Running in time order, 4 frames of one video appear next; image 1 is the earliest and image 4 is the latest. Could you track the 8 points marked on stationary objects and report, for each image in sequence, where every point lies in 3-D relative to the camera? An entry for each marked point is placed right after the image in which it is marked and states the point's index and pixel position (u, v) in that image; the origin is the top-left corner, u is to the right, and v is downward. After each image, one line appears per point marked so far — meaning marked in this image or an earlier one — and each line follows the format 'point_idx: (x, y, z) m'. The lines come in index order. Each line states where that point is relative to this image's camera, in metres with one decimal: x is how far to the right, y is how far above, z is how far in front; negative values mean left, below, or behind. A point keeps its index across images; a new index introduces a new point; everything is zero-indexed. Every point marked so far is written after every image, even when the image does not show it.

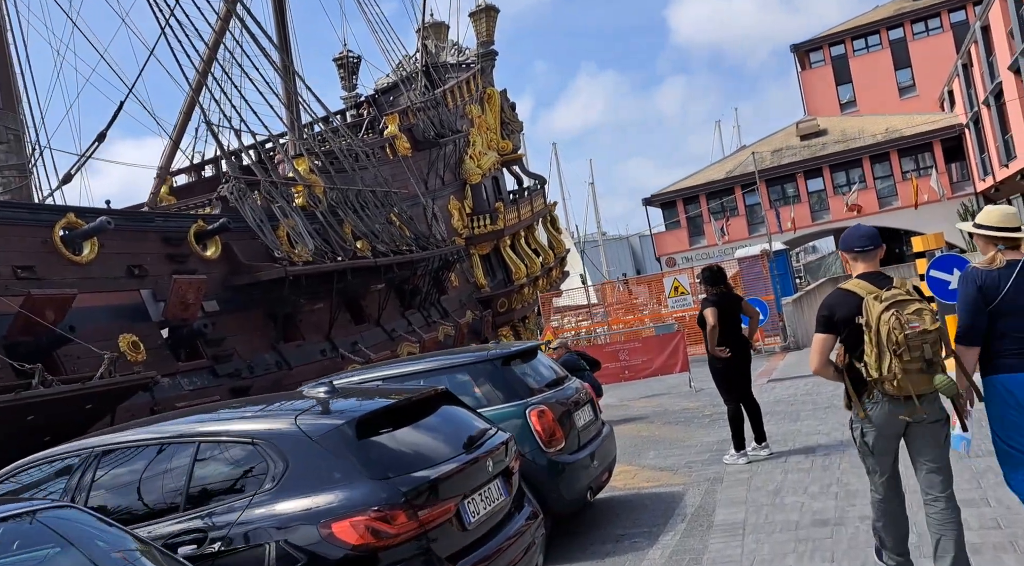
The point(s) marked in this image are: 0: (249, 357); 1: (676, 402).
0: (-5.0, -1.4, +16.9) m
1: (+2.2, -1.6, +12.0) m
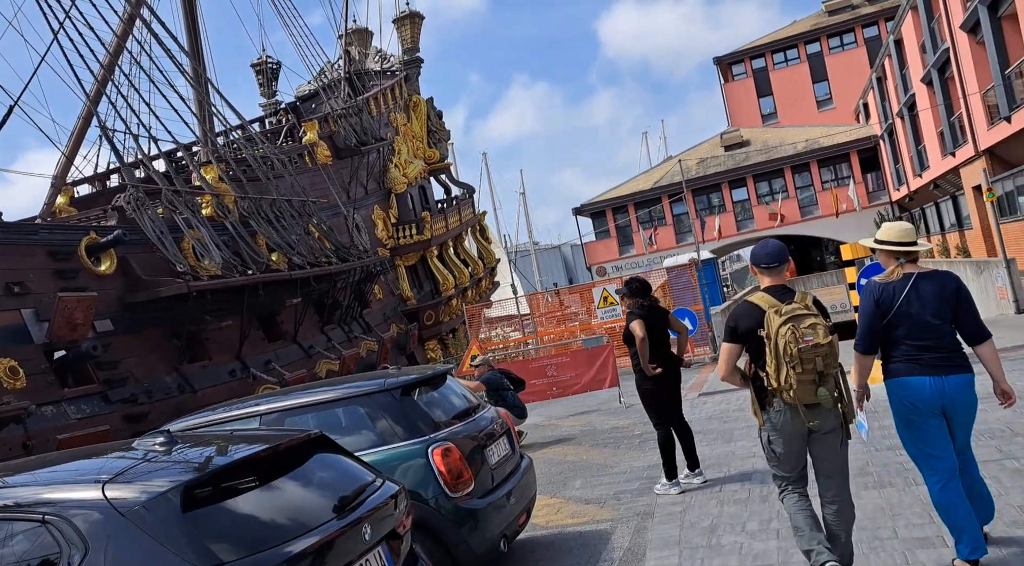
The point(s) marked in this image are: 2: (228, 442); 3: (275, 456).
0: (-6.3, -1.7, +15.6) m
1: (+1.1, -1.7, +11.3) m
2: (-1.2, -0.7, +3.9) m
3: (-1.0, -0.7, +3.8) m
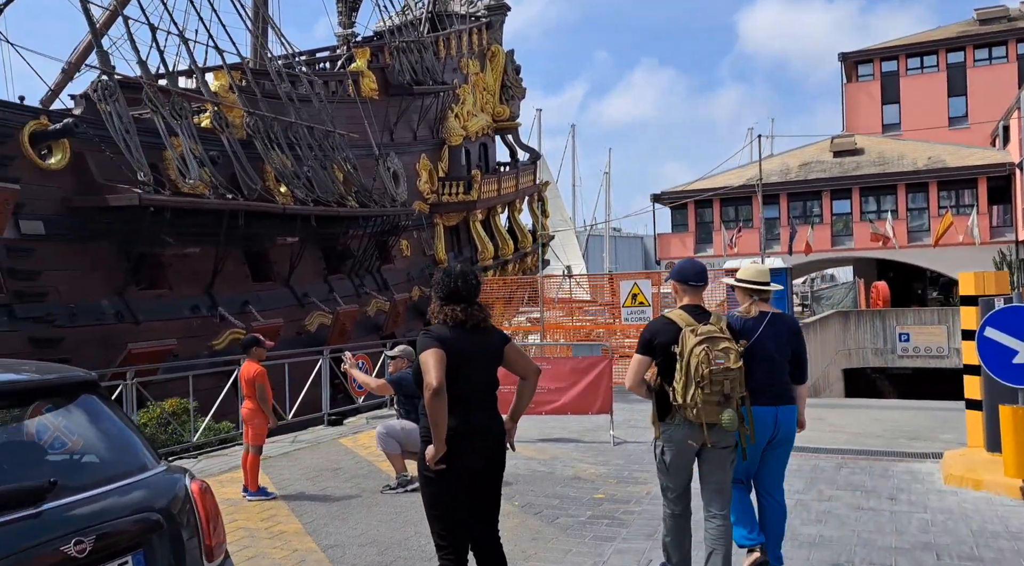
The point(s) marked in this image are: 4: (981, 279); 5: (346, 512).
0: (-6.4, -0.3, +13.1) m
1: (+0.5, -1.6, +8.1) m
2: (-2.3, -0.3, +0.9) m
3: (-2.1, -0.4, +0.8) m
4: (+3.7, 0.0, +7.2) m
5: (-1.2, -1.7, +6.5) m
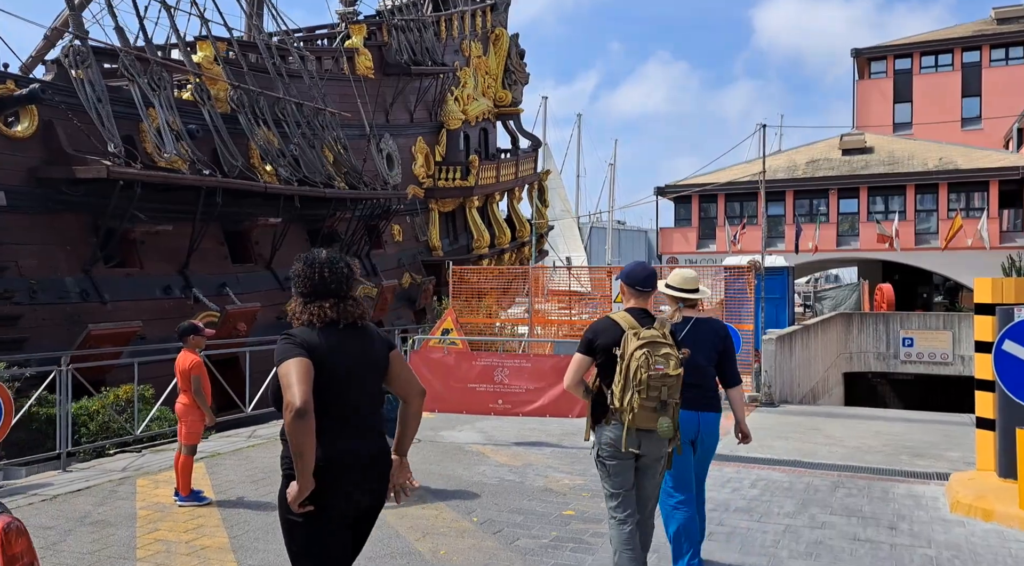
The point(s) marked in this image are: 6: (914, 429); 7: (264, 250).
0: (-6.6, +0.1, +12.4) m
1: (+0.3, -1.5, +7.4) m
2: (-2.6, -0.2, +0.2) m
3: (-2.4, -0.3, +0.1) m
4: (+3.5, 0.0, +6.5) m
5: (-1.5, -1.6, +5.8) m
6: (+4.4, -1.6, +10.0) m
7: (-4.9, +0.7, +17.7) m
